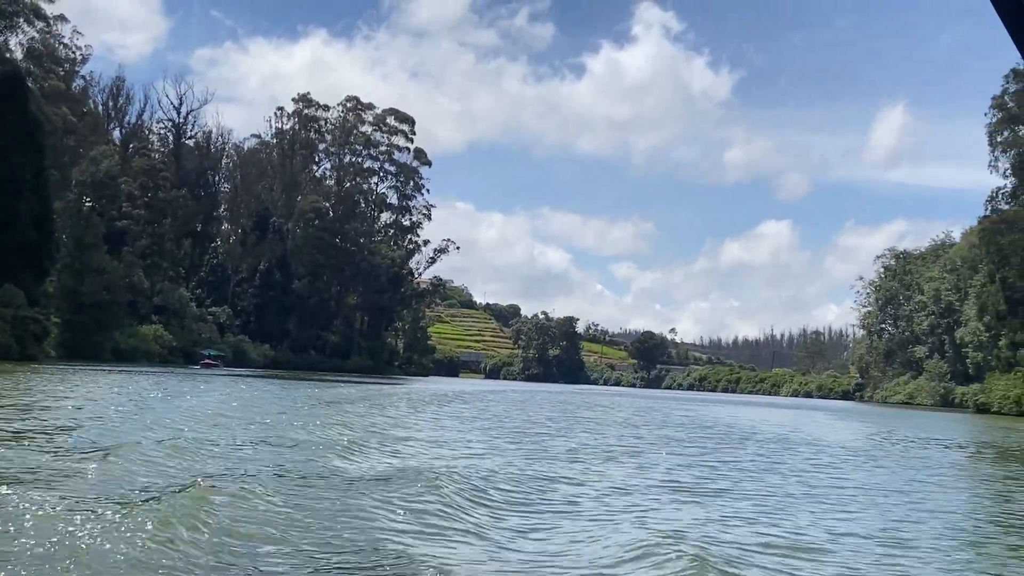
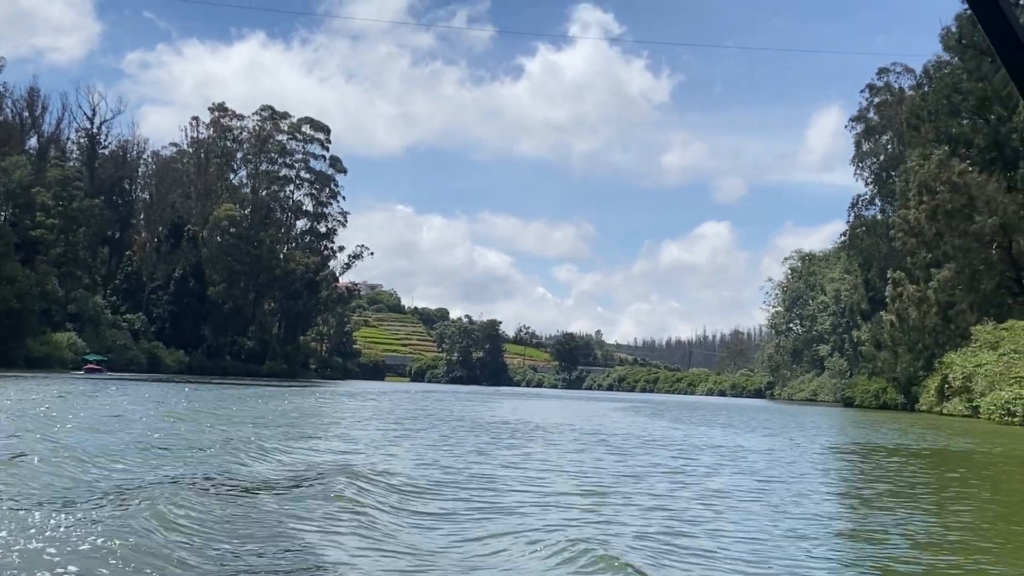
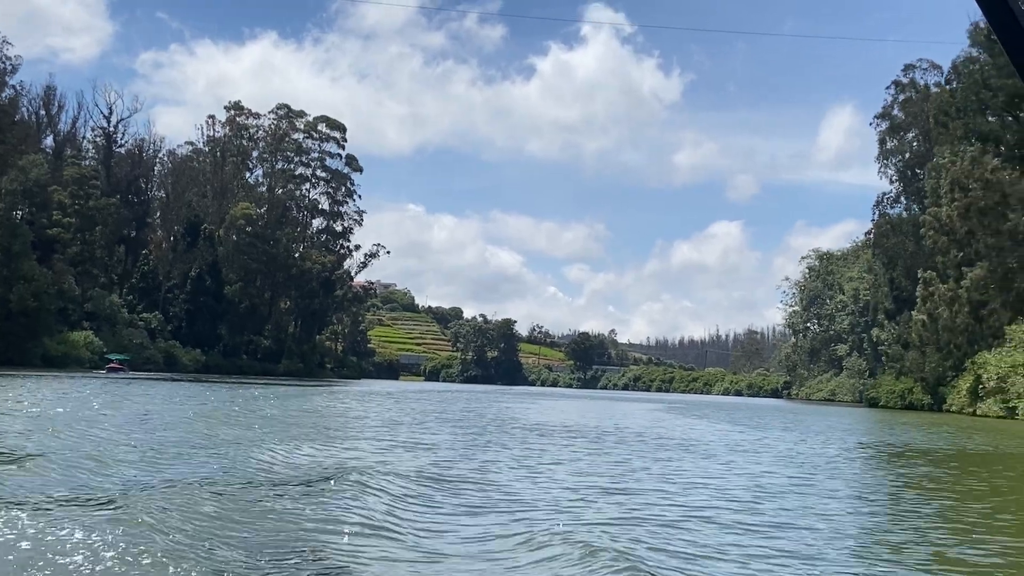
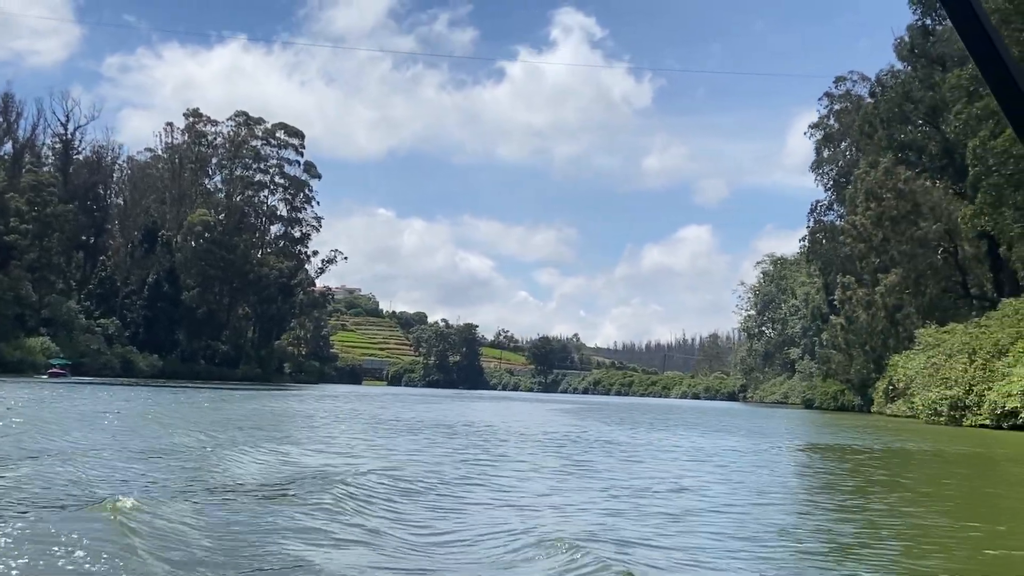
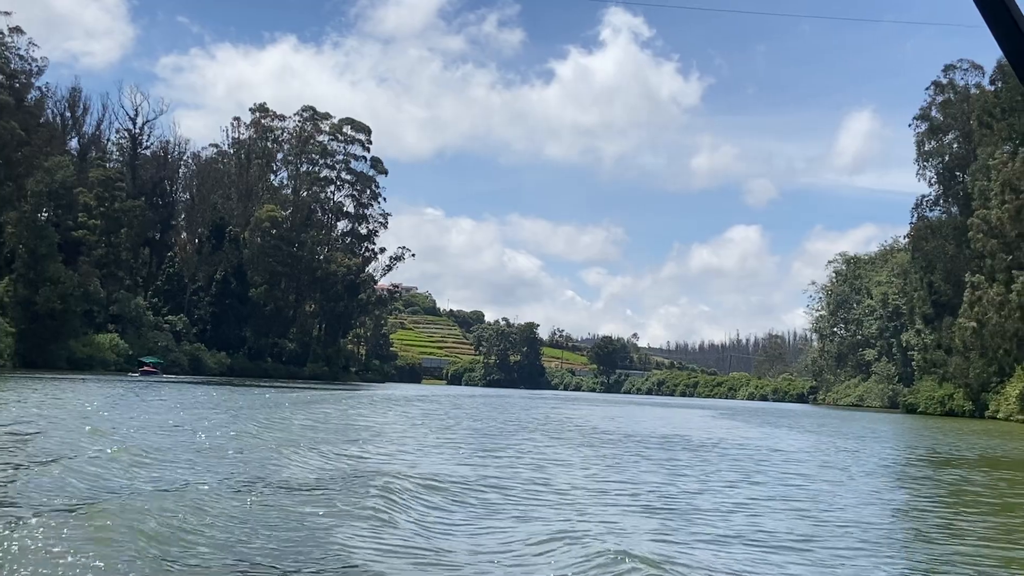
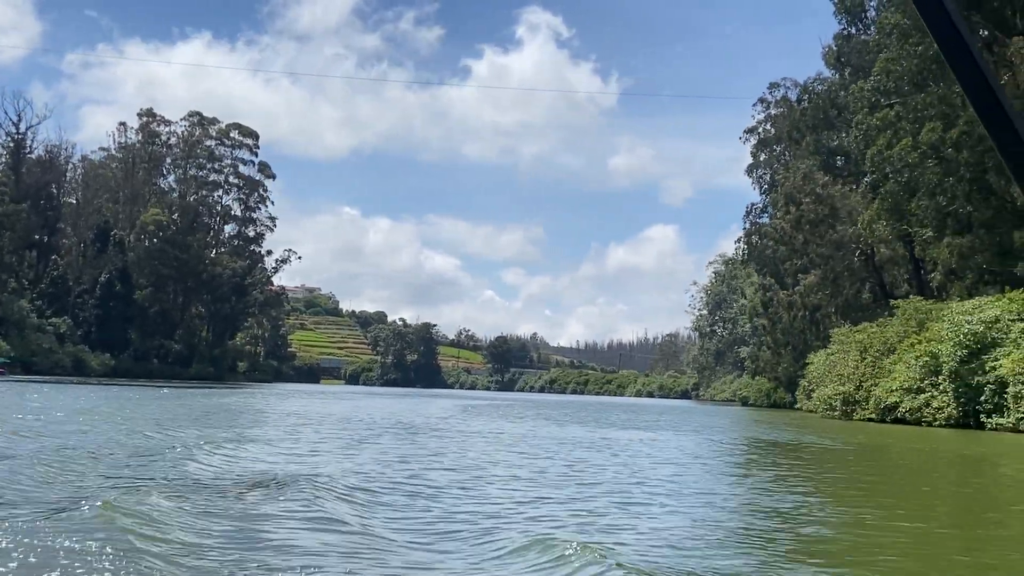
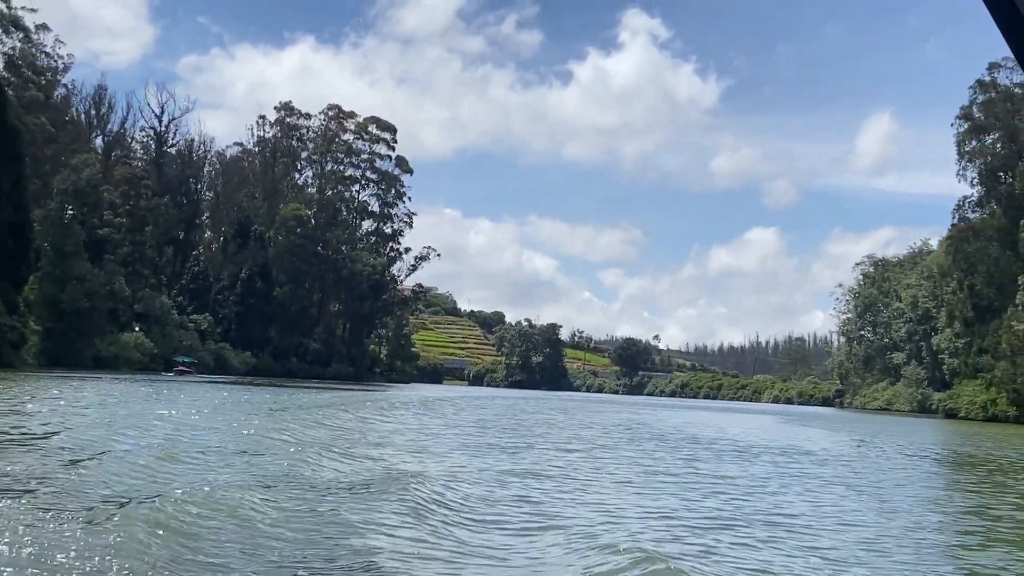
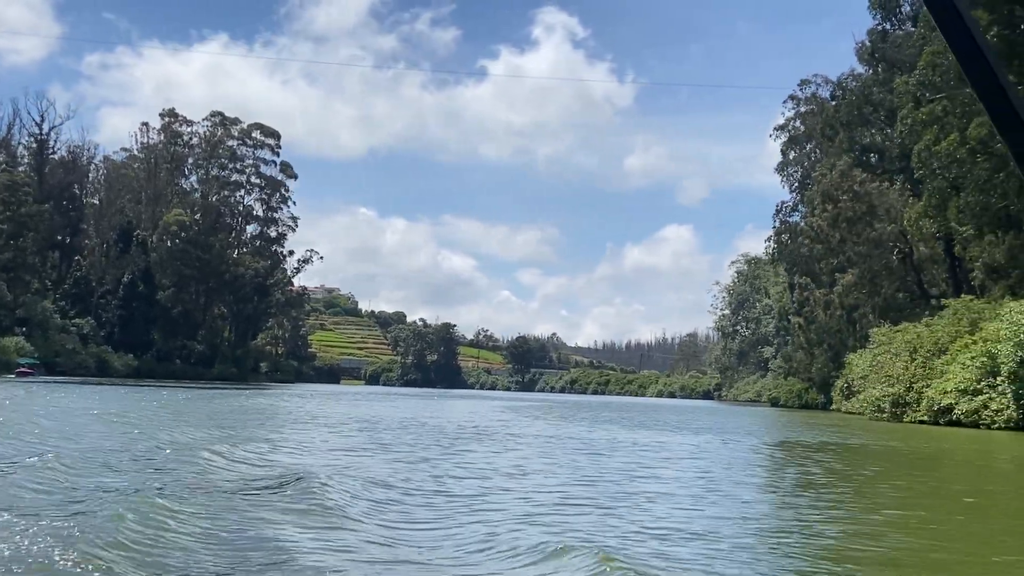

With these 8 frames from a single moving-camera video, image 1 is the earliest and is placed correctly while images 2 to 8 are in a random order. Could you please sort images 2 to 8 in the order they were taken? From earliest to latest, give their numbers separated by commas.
7, 5, 3, 2, 4, 8, 6
